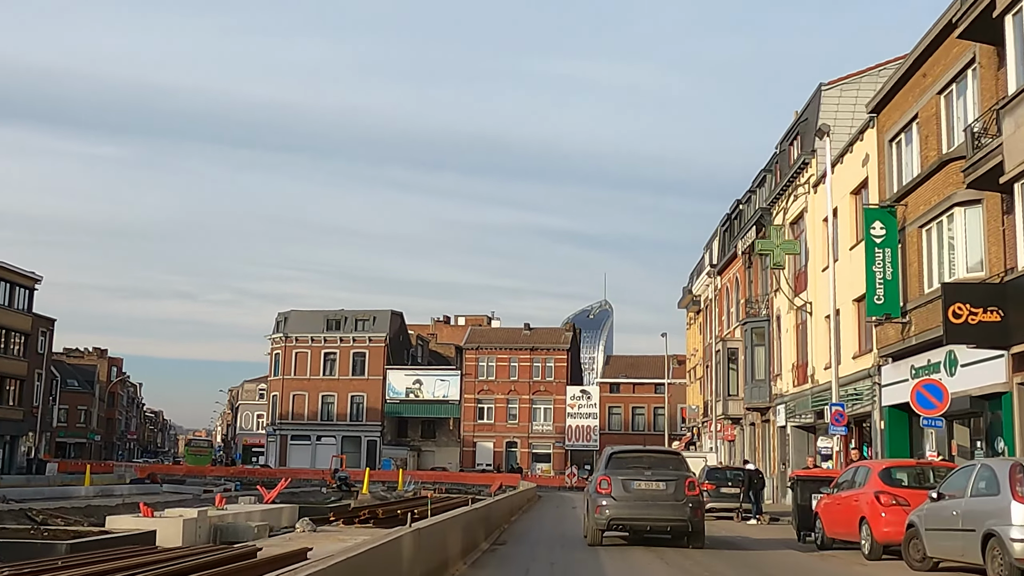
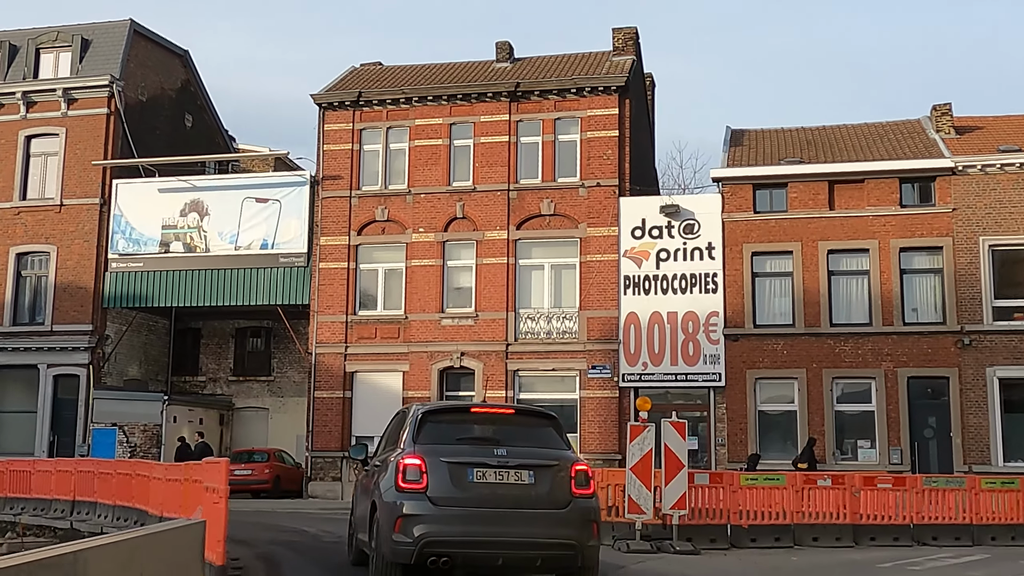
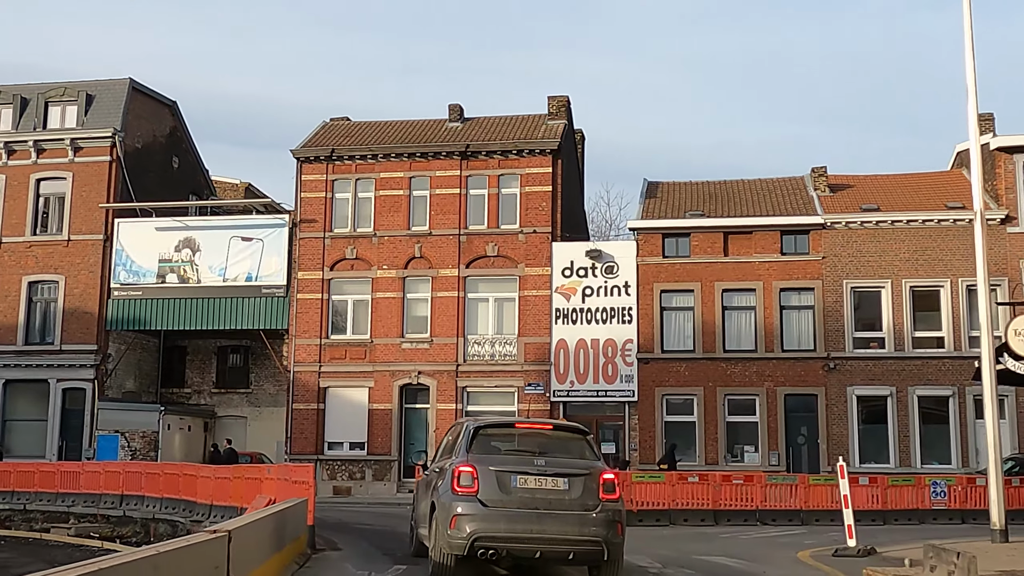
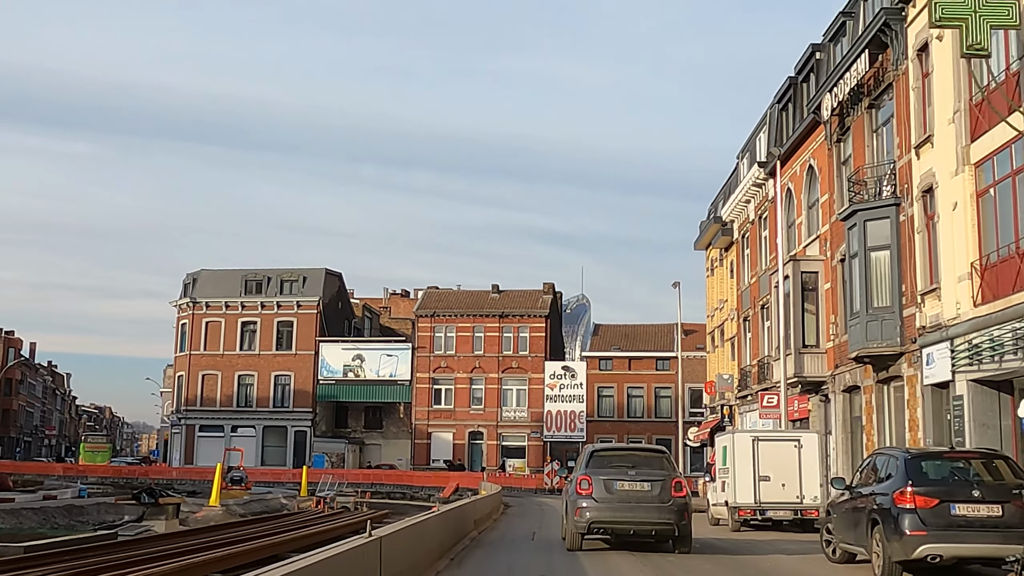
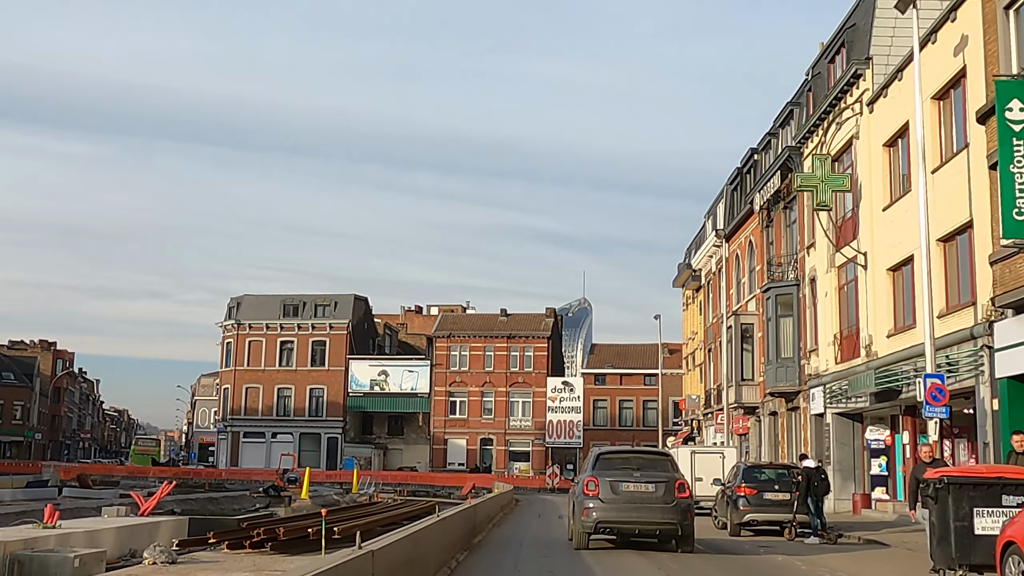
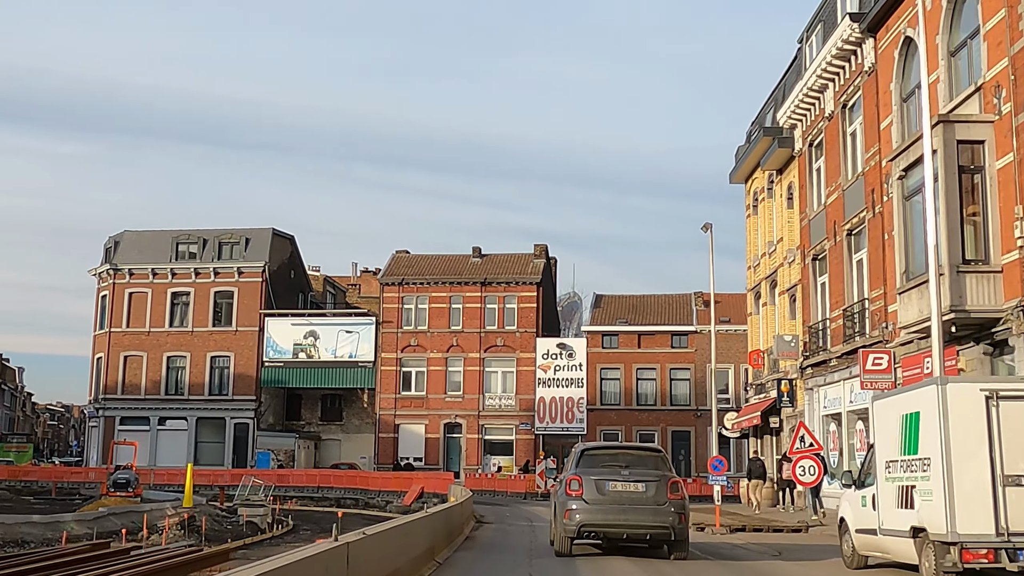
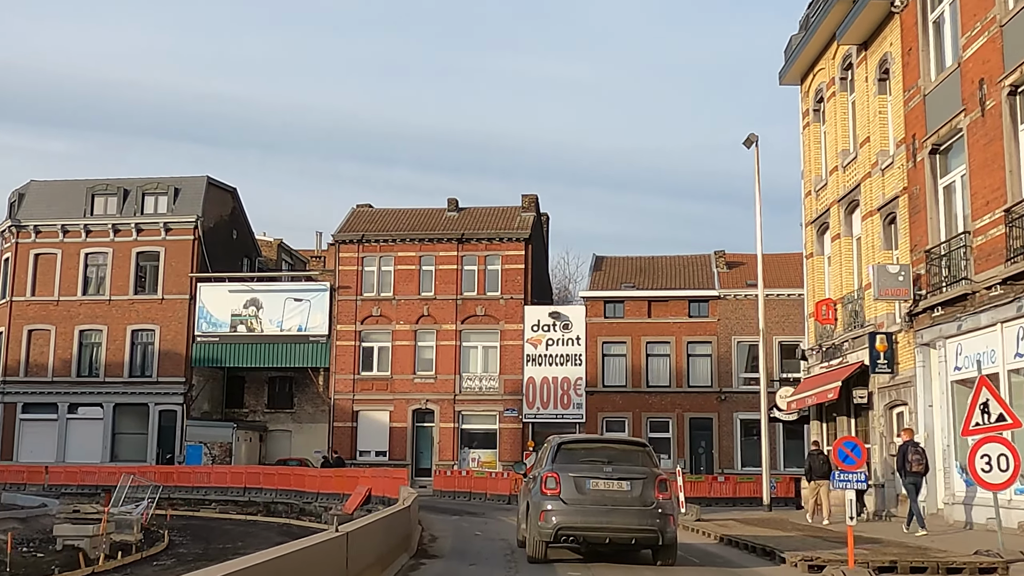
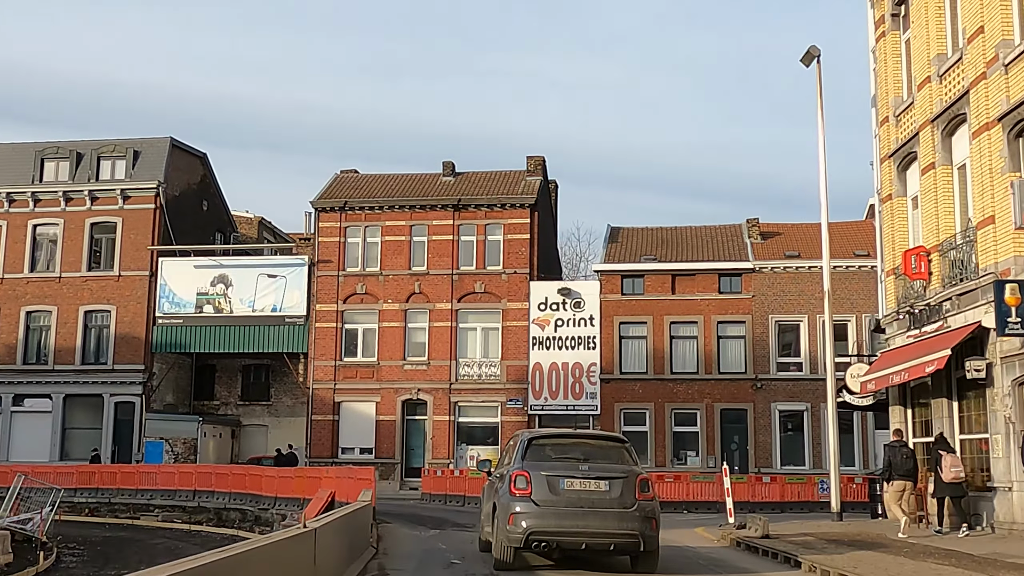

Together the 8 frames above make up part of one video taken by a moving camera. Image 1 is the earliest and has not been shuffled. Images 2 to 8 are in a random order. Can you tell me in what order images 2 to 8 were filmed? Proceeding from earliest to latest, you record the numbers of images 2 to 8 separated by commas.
5, 4, 6, 7, 8, 3, 2
